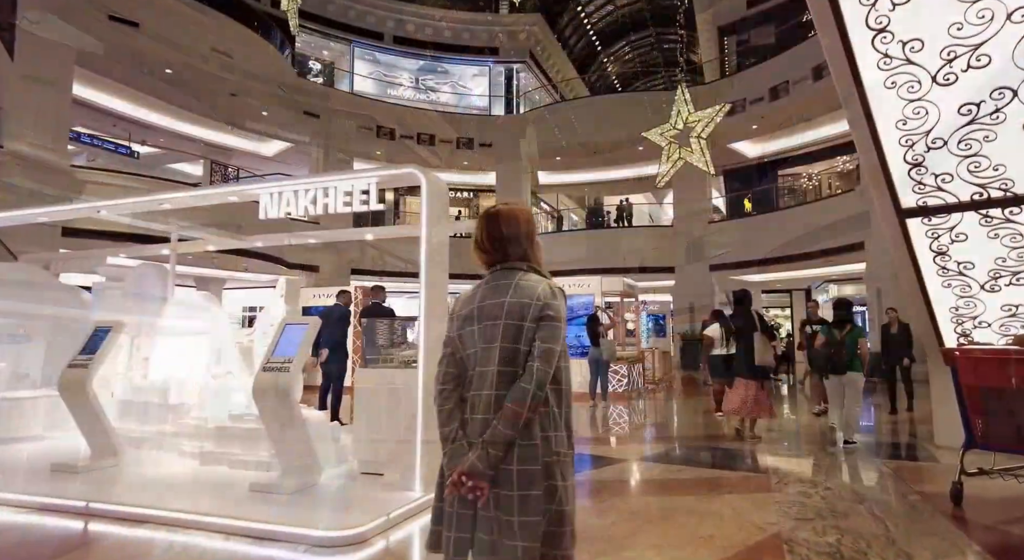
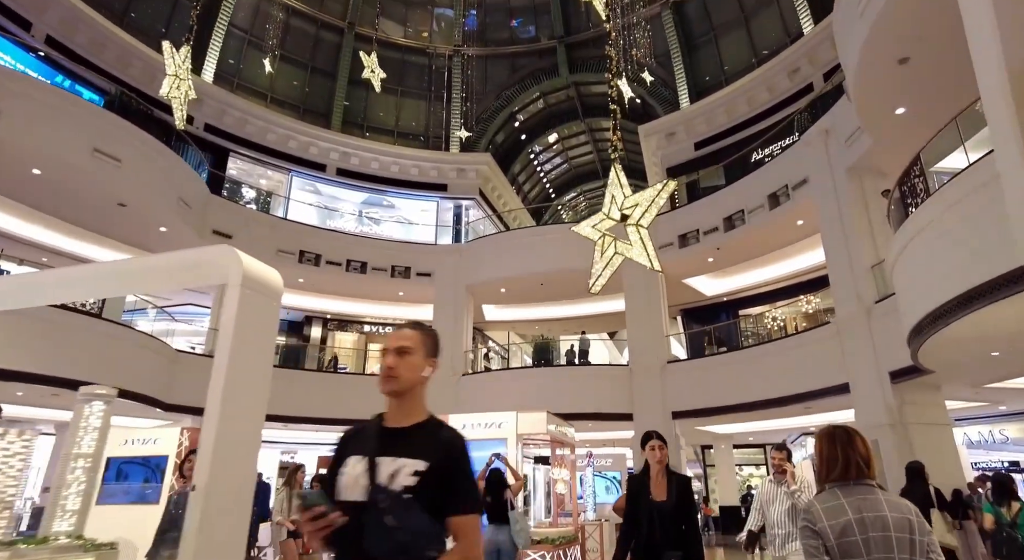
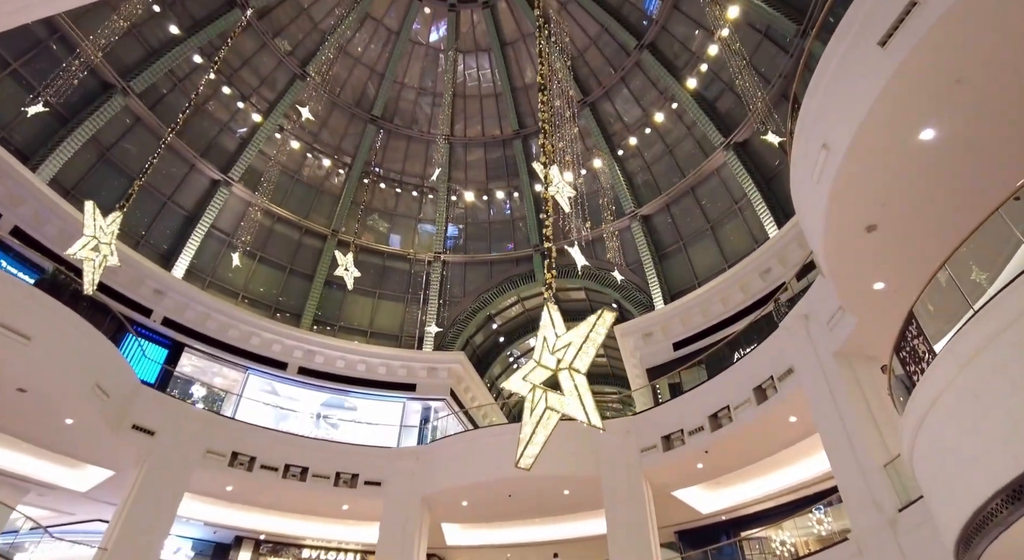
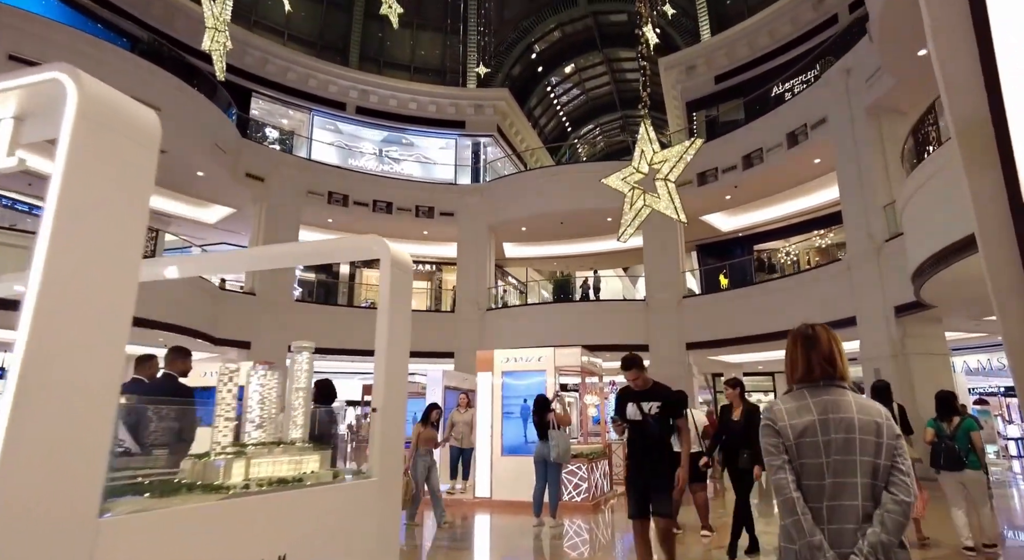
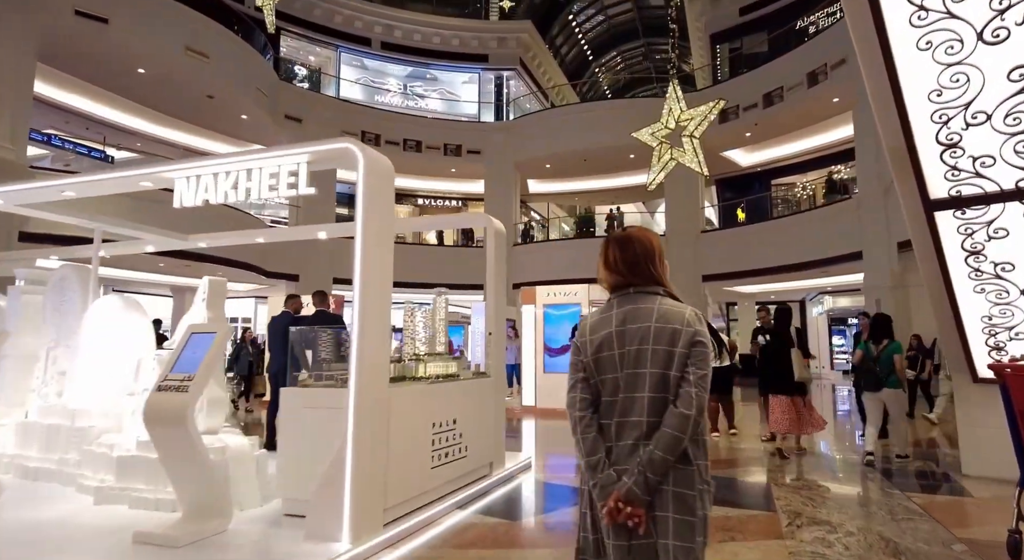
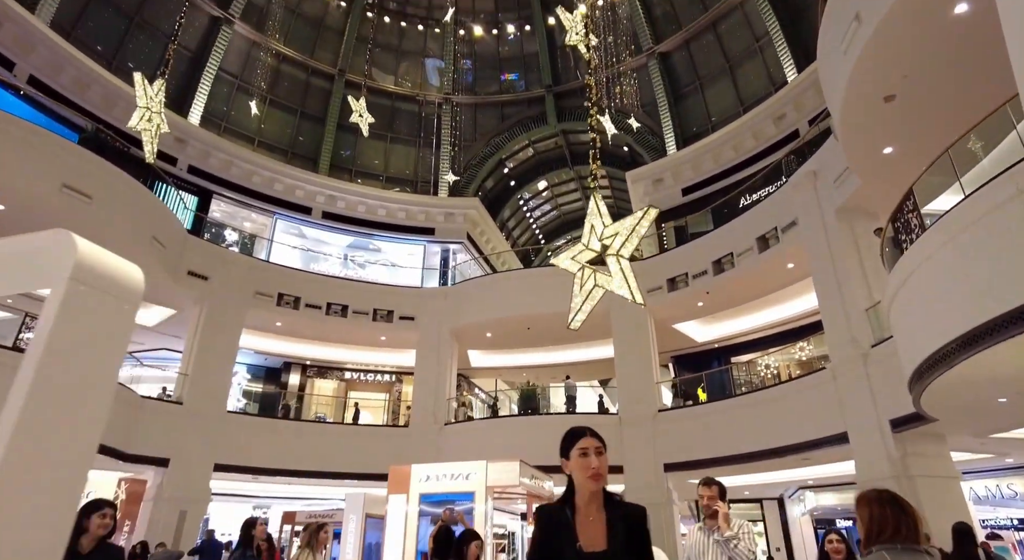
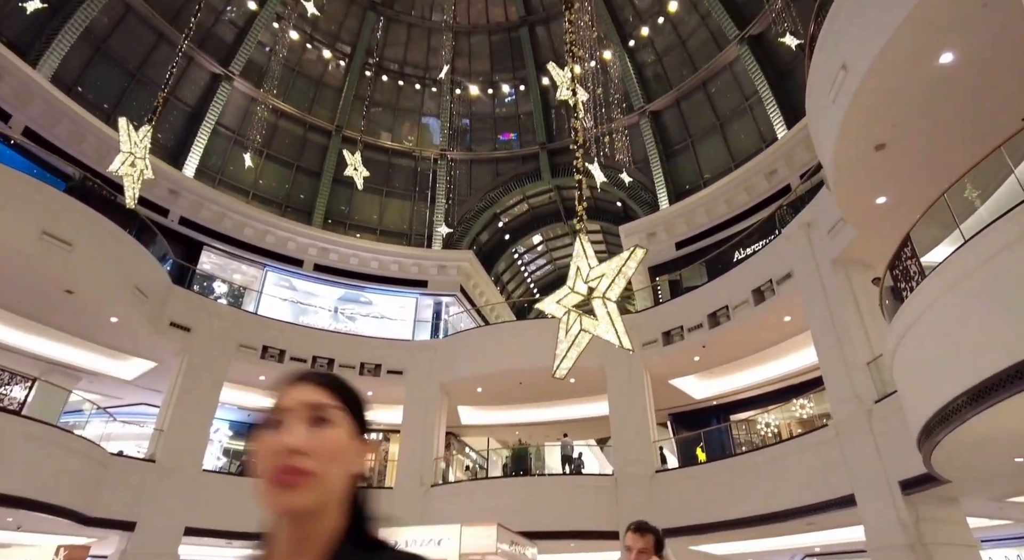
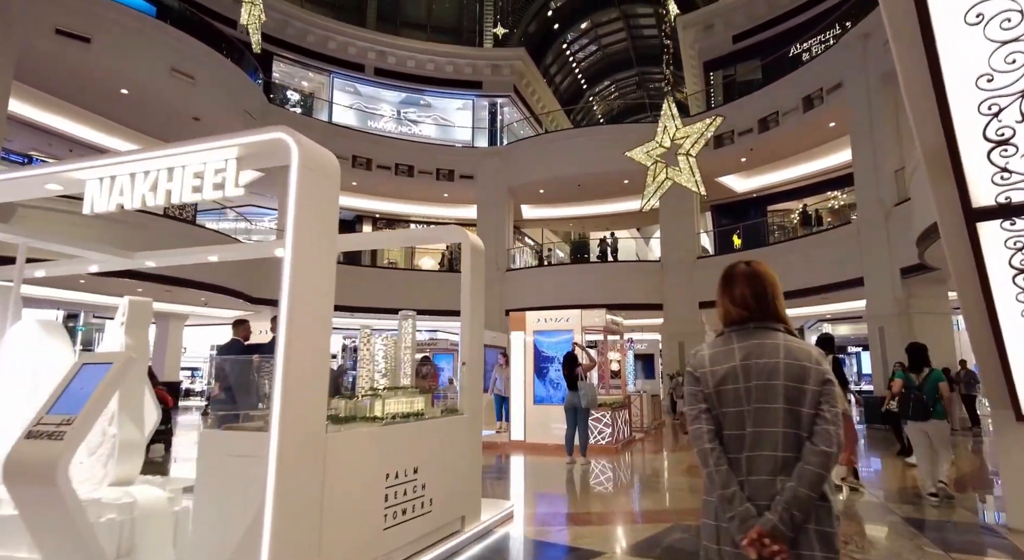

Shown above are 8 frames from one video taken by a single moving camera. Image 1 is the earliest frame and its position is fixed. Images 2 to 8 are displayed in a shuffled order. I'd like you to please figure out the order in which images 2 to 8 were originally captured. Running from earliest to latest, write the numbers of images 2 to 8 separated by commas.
5, 8, 4, 2, 6, 7, 3
